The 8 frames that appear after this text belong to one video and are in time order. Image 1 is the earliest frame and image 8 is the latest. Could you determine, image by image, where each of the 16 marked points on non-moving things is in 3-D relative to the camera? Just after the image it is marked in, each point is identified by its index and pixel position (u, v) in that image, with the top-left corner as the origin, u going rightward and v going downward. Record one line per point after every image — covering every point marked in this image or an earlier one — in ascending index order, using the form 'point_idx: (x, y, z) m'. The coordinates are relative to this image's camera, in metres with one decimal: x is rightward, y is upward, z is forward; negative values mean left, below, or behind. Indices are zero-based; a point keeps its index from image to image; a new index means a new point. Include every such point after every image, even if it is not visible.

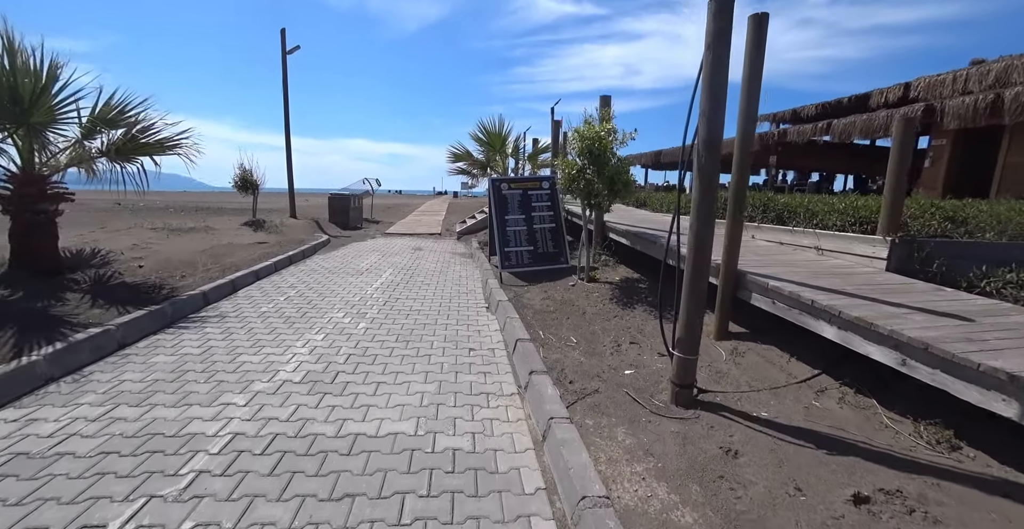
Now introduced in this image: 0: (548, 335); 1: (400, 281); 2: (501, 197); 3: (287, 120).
0: (+0.4, -0.8, +4.7) m
1: (-2.2, -0.2, +7.9) m
2: (-0.2, +1.3, +7.5) m
3: (-8.7, +5.5, +15.8) m
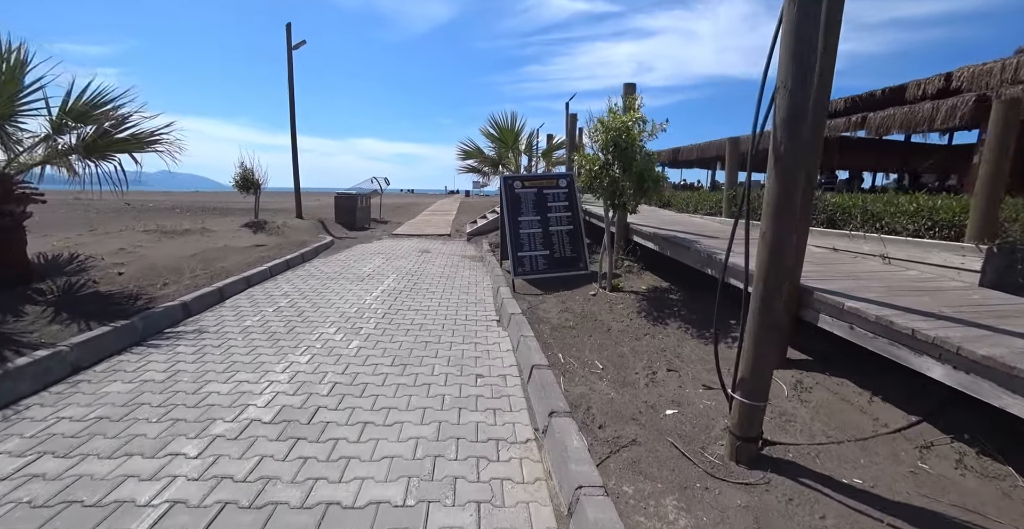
0: (+0.5, -0.9, +4.0) m
1: (-1.9, -0.3, +7.3) m
2: (0.0, +1.2, +6.8) m
3: (-8.2, +5.4, +15.4) m
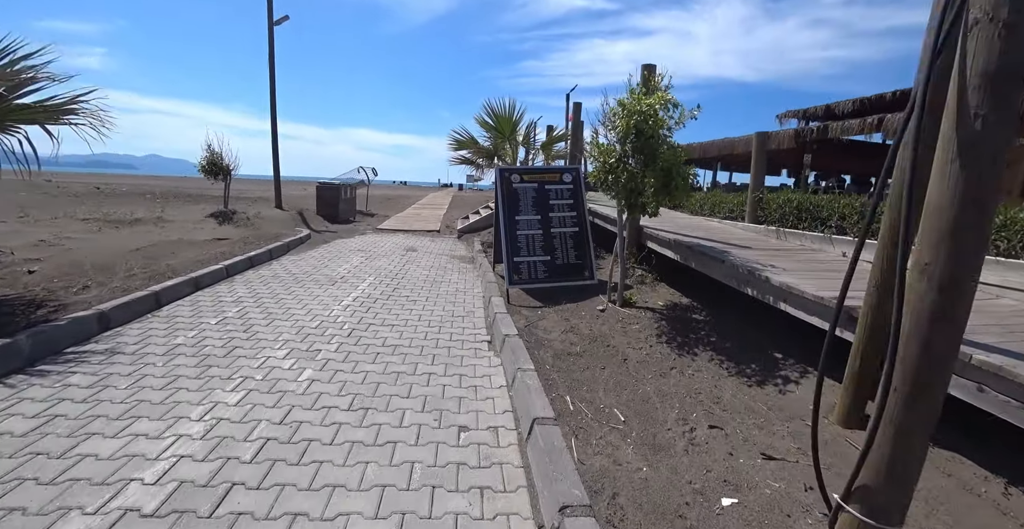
0: (+0.5, -1.1, +3.1) m
1: (-2.0, -0.4, +6.3) m
2: (0.0, +1.1, +5.9) m
3: (-8.3, +5.6, +14.2) m
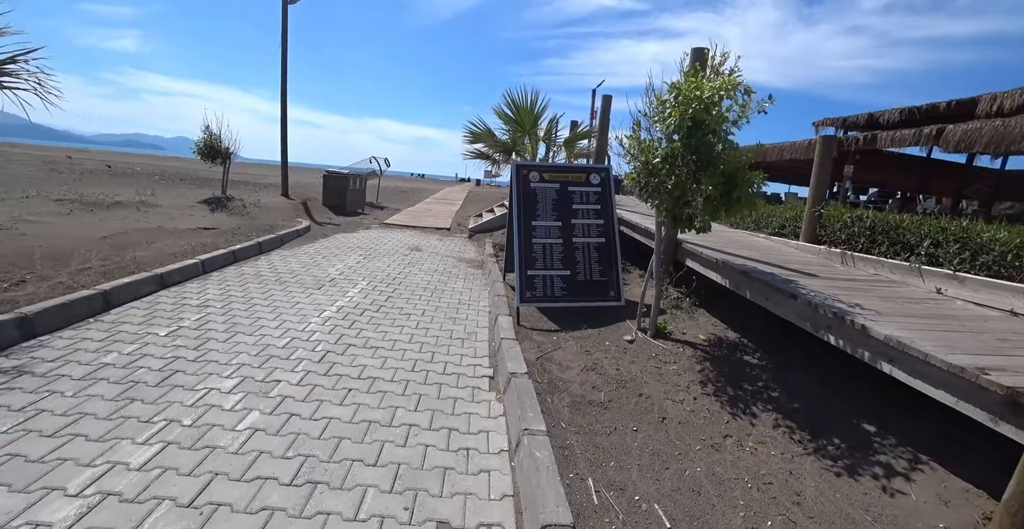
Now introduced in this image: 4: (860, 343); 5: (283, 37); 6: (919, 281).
0: (+0.5, -1.3, +2.3) m
1: (-1.9, -0.4, +5.6) m
2: (+0.2, +0.9, +5.0) m
3: (-7.5, +6.0, +13.6) m
4: (+2.3, -0.5, +2.8) m
5: (-7.5, +7.4, +13.4) m
6: (+4.0, -0.2, +4.1) m
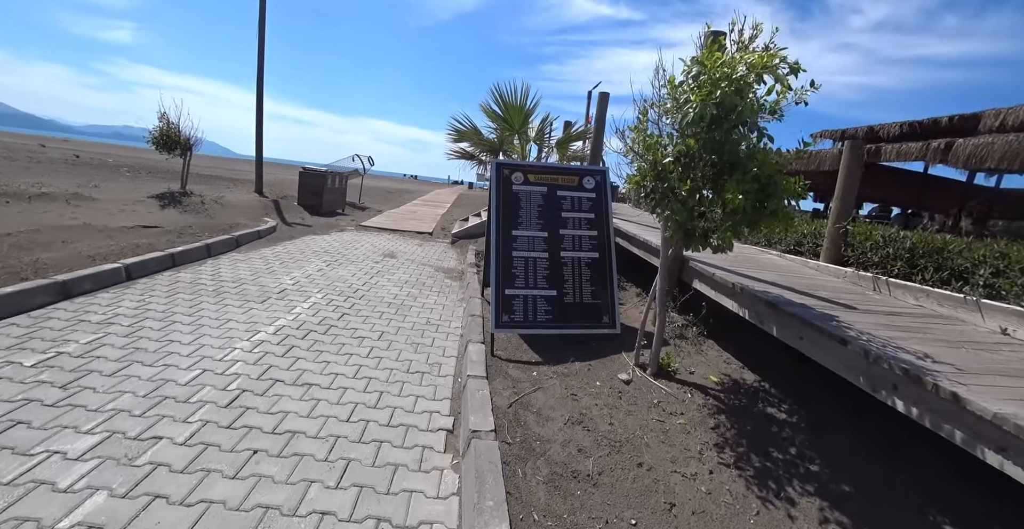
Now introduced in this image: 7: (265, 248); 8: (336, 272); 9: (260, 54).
0: (+0.3, -1.4, +1.5) m
1: (-2.1, -0.5, +4.7) m
2: (0.0, +0.7, +4.2) m
3: (-7.8, +5.9, +12.8) m
4: (+2.1, -0.7, +2.0) m
5: (-7.7, +7.4, +12.6) m
6: (+3.8, -0.4, +3.4) m
7: (-4.4, +0.3, +7.4) m
8: (-2.7, -0.1, +6.4) m
9: (-7.7, +6.5, +12.7) m
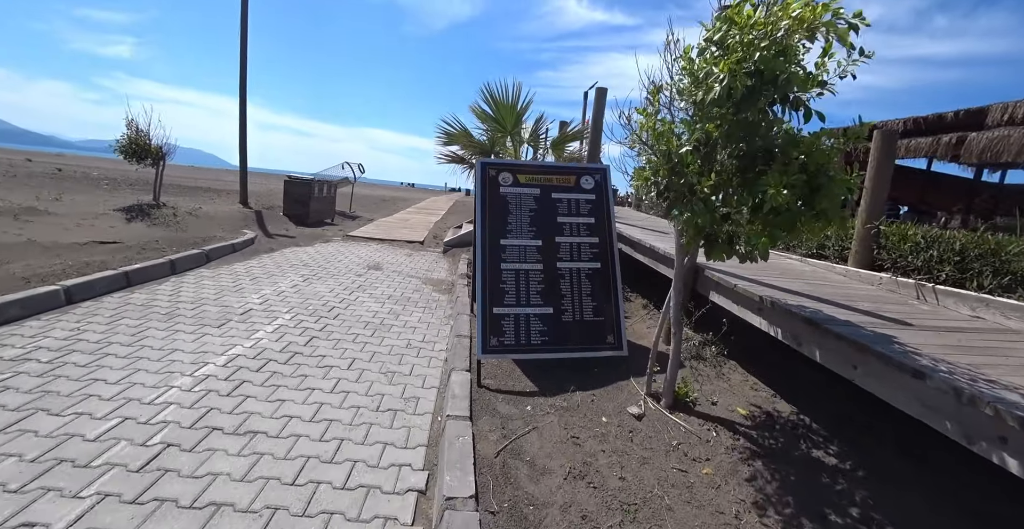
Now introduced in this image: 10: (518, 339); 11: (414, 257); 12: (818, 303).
0: (+0.2, -1.5, +0.9) m
1: (-2.2, -0.7, +4.2) m
2: (-0.1, +0.6, +3.7) m
3: (-8.0, +5.5, +12.3) m
4: (+2.0, -0.8, +1.5) m
5: (-7.9, +6.9, +12.1) m
6: (+3.7, -0.5, +2.8) m
7: (-4.5, 0.0, +6.9) m
8: (-2.8, -0.3, +5.9) m
9: (-8.0, +6.1, +12.2) m
10: (+0.1, -0.6, +3.5) m
11: (-2.0, +0.2, +8.6) m
12: (+2.2, -0.3, +3.0) m
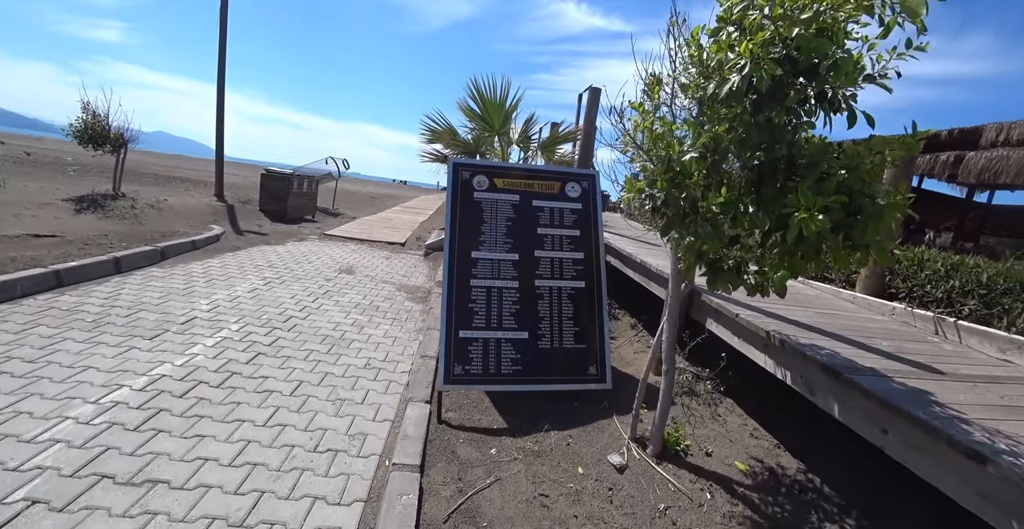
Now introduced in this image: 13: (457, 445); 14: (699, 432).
0: (0.0, -1.6, +0.5) m
1: (-2.5, -0.8, +3.7) m
2: (-0.3, +0.5, +3.2) m
3: (-8.2, +5.6, +11.7) m
4: (+1.8, -1.0, +1.1) m
5: (-8.1, +7.1, +11.5) m
6: (+3.5, -0.7, +2.4) m
7: (-4.8, +0.1, +6.3) m
8: (-3.1, -0.4, +5.4) m
9: (-8.1, +6.2, +11.6) m
10: (-0.2, -0.7, +3.0) m
11: (-2.3, +0.1, +8.1) m
12: (+2.0, -0.5, +2.6) m
13: (-0.4, -1.2, +2.7) m
14: (+1.3, -1.1, +2.8) m
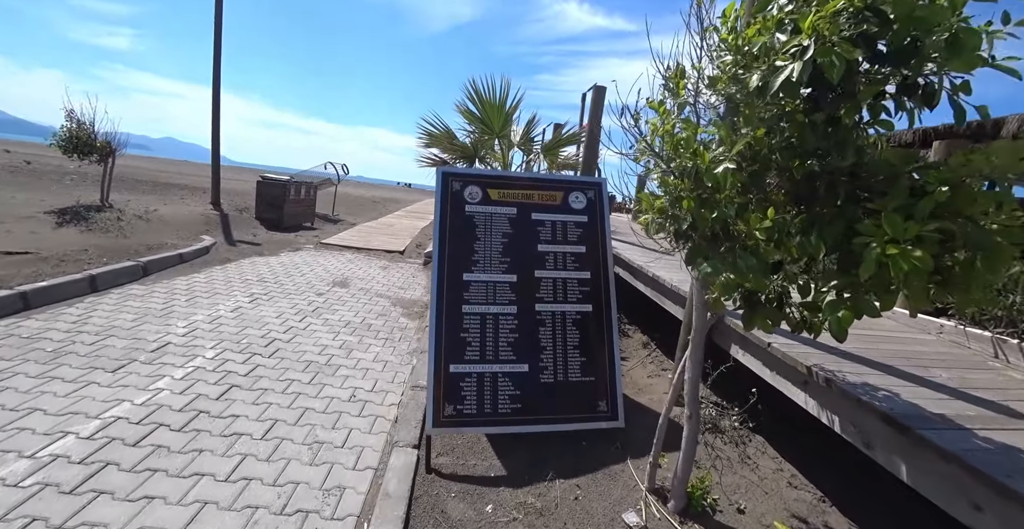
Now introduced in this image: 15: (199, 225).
0: (0.0, -1.8, +0.1) m
1: (-2.5, -1.0, +3.3) m
2: (-0.4, +0.3, +2.9) m
3: (-8.2, +5.3, +11.4) m
4: (+1.8, -1.1, +0.7) m
5: (-8.1, +6.8, +11.3) m
6: (+3.5, -0.8, +2.0) m
7: (-4.8, -0.2, +6.0) m
8: (-3.1, -0.6, +5.0) m
9: (-8.1, +5.9, +11.4) m
10: (-0.2, -0.9, +2.6) m
11: (-2.3, -0.1, +7.8) m
12: (+2.0, -0.6, +2.2) m
13: (-0.4, -1.3, +2.3) m
14: (+1.3, -1.3, +2.4) m
15: (-6.4, +0.8, +8.5) m
